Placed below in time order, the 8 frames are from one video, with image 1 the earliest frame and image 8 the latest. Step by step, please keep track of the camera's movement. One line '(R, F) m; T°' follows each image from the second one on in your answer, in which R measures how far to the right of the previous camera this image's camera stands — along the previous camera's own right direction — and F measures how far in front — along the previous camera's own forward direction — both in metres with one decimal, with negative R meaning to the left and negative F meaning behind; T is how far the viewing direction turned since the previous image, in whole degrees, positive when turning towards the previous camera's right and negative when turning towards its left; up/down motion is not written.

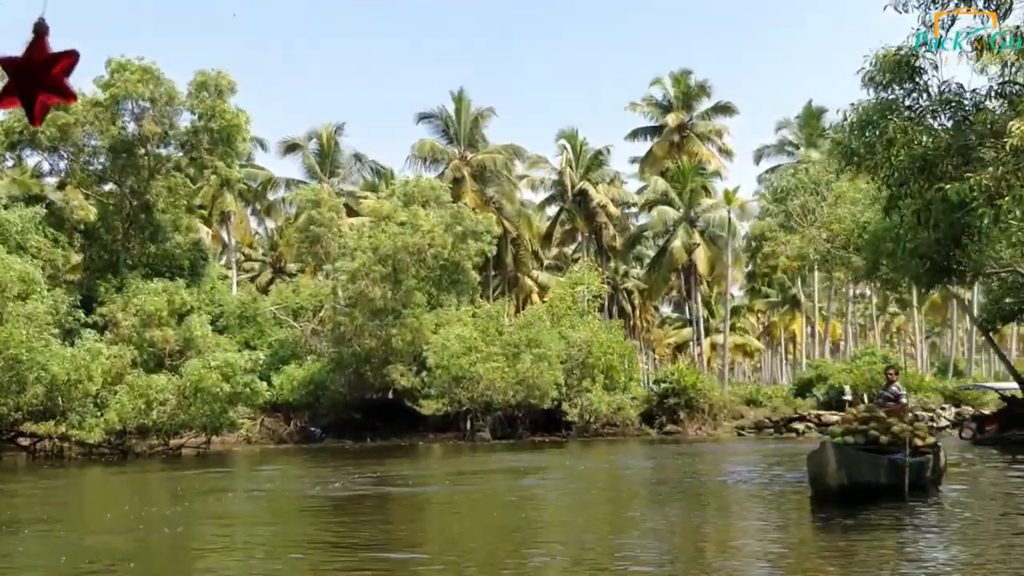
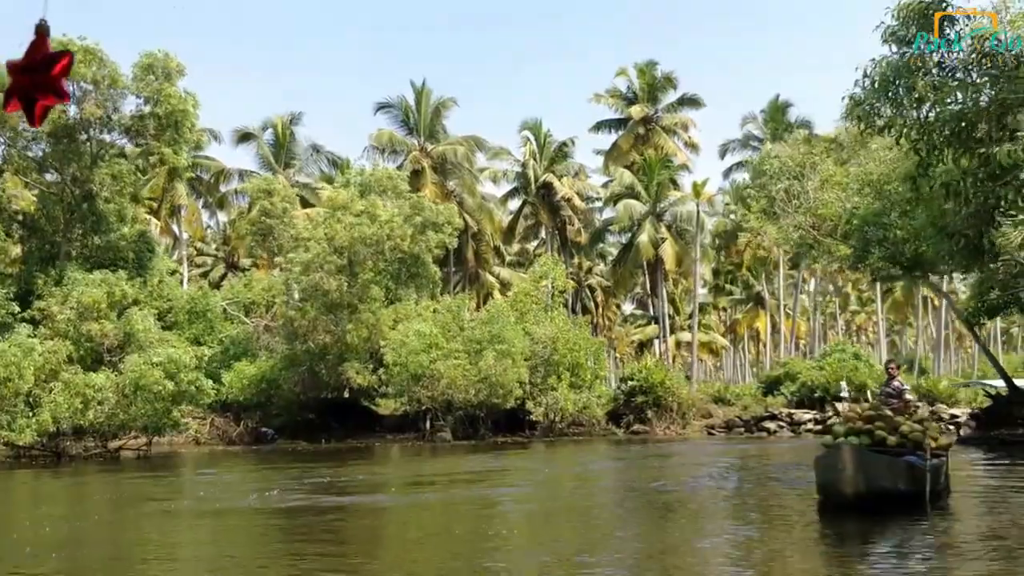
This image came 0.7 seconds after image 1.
(-0.1, +1.4) m; +2°
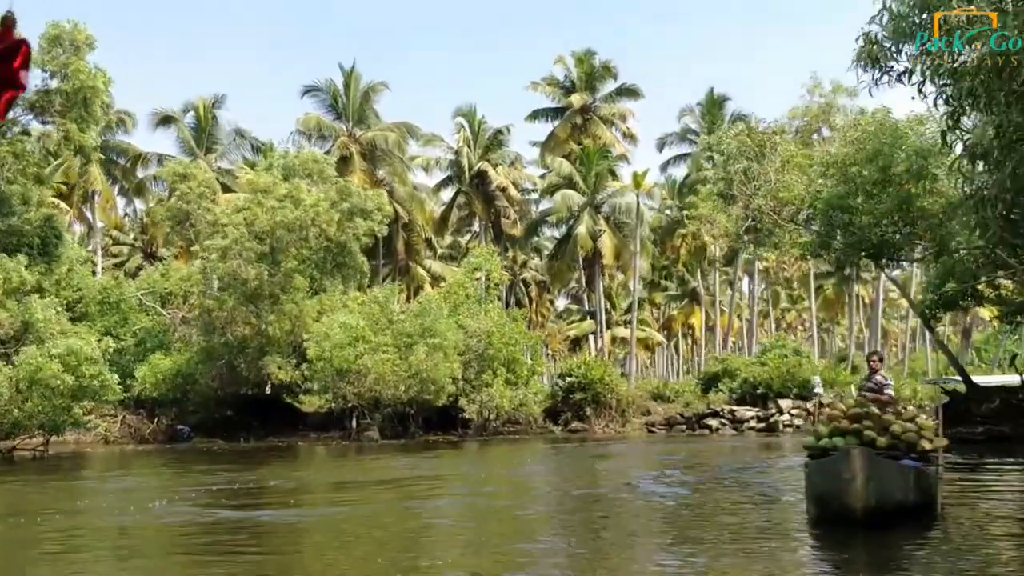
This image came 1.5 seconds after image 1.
(-0.1, +1.6) m; +4°
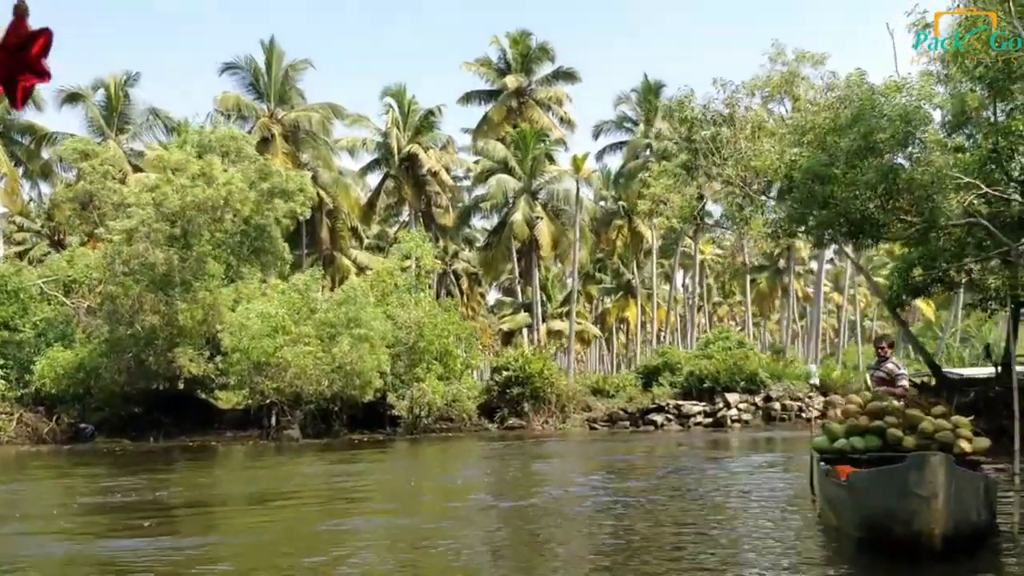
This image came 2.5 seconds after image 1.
(-0.1, +2.0) m; +4°
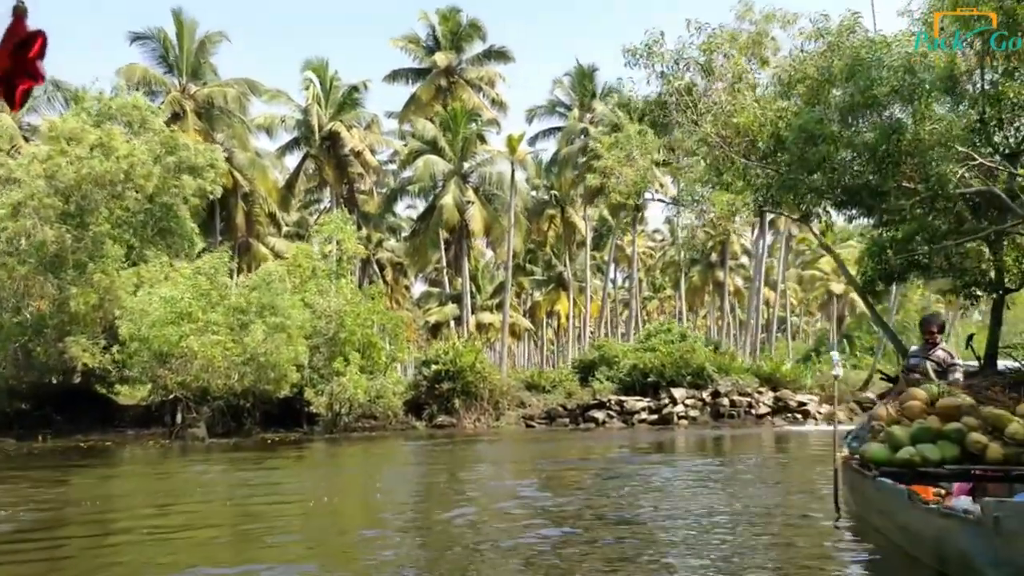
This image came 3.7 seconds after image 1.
(-0.2, +2.2) m; +4°
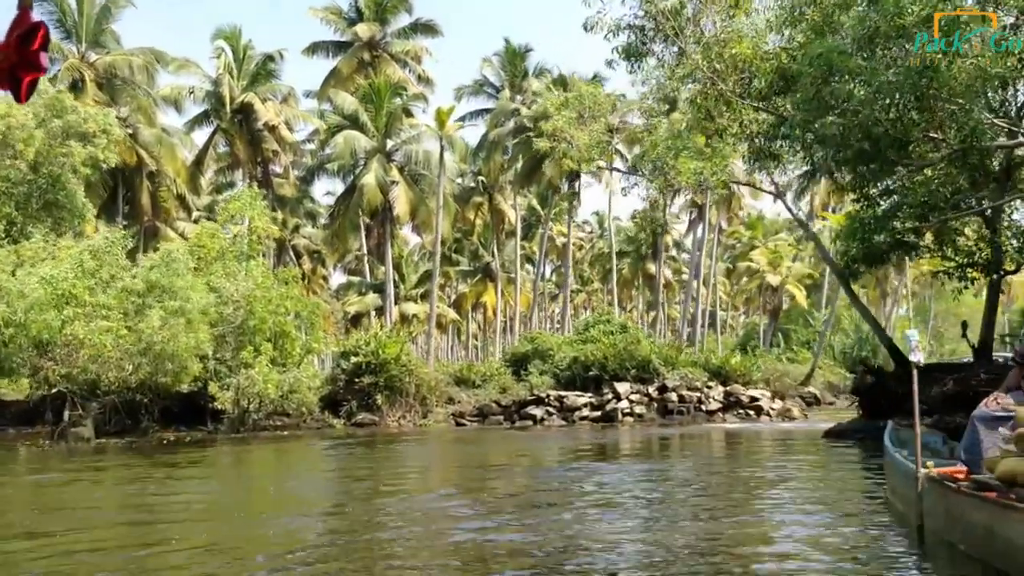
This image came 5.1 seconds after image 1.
(-0.2, +2.4) m; +4°
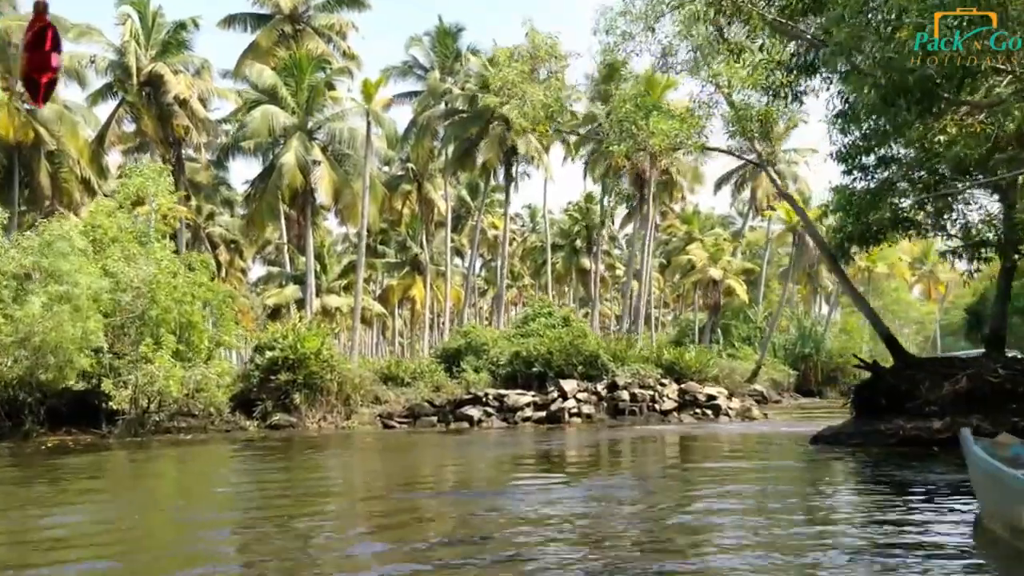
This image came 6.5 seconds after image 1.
(-0.2, +2.4) m; +4°
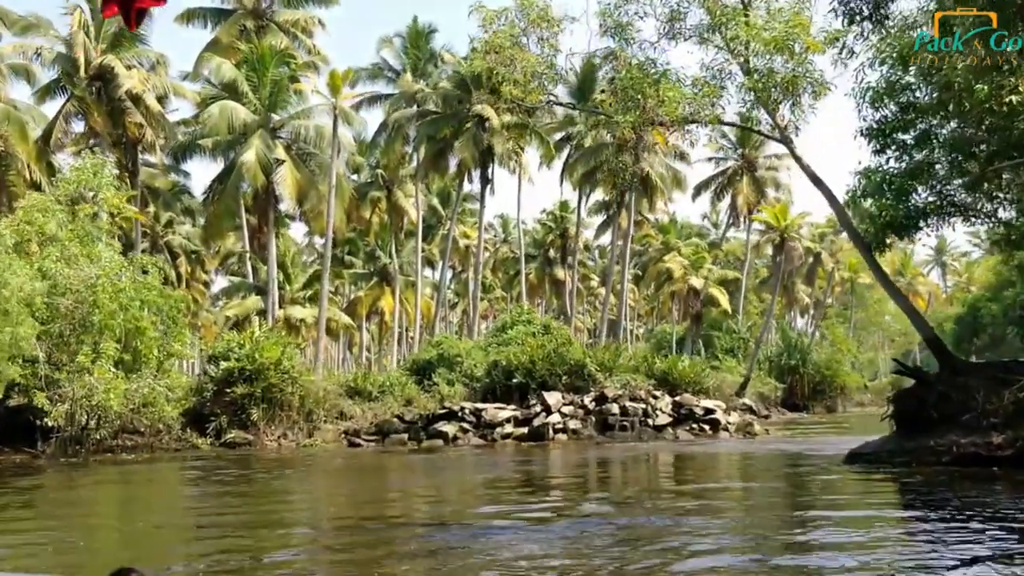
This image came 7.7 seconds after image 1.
(-0.2, +1.9) m; +2°
